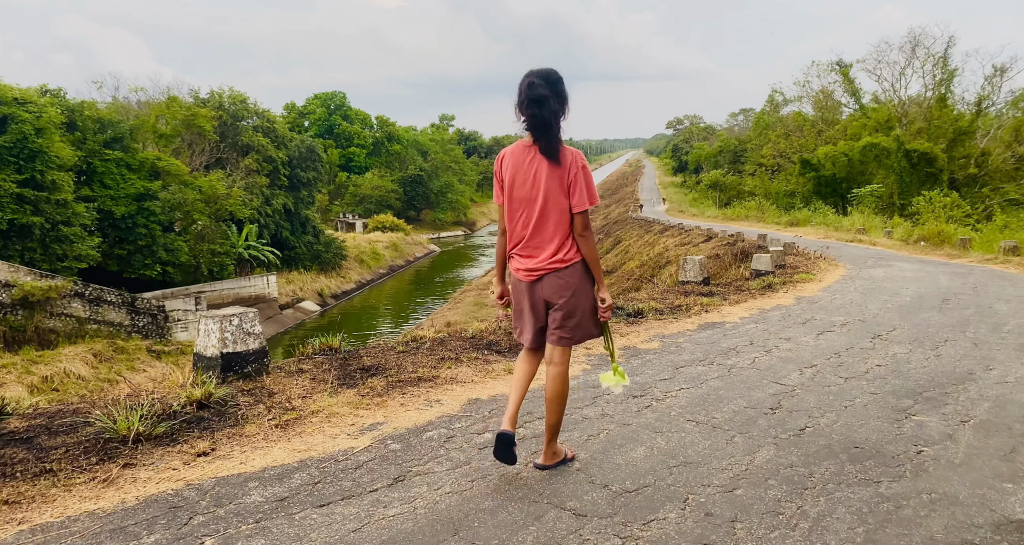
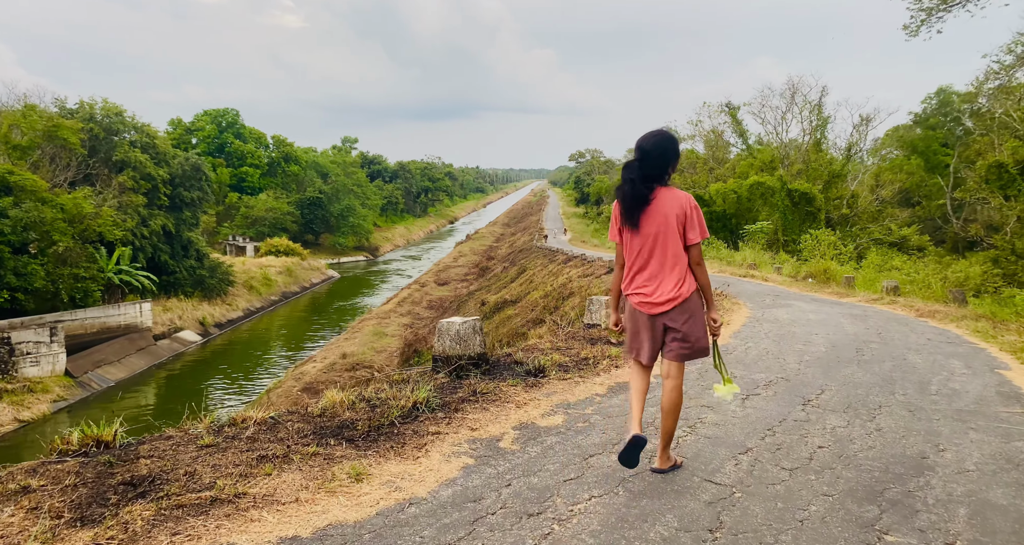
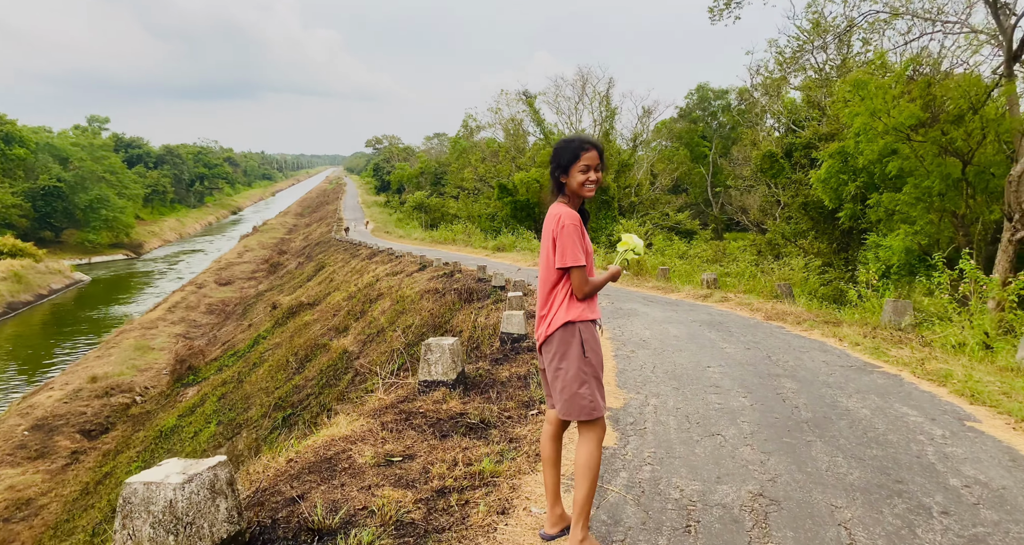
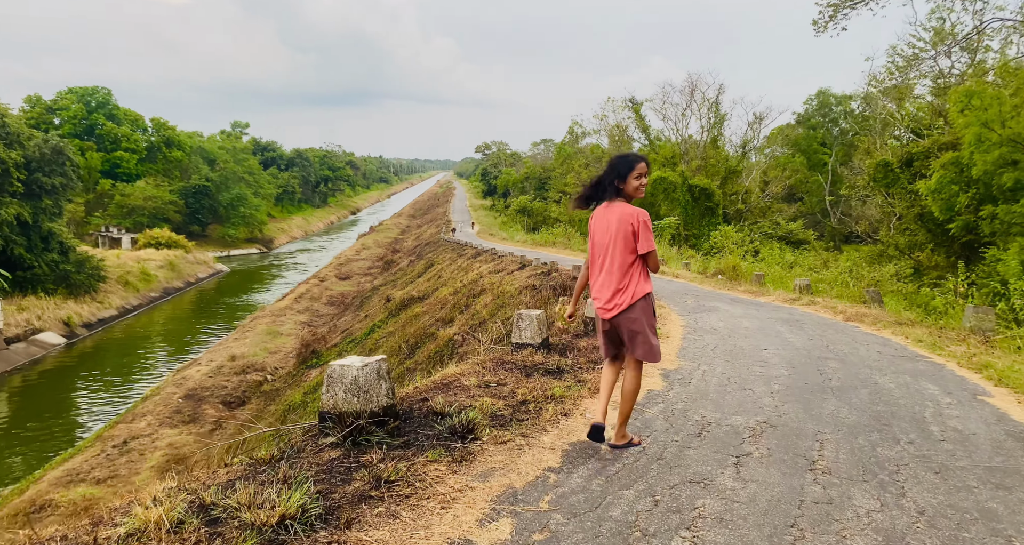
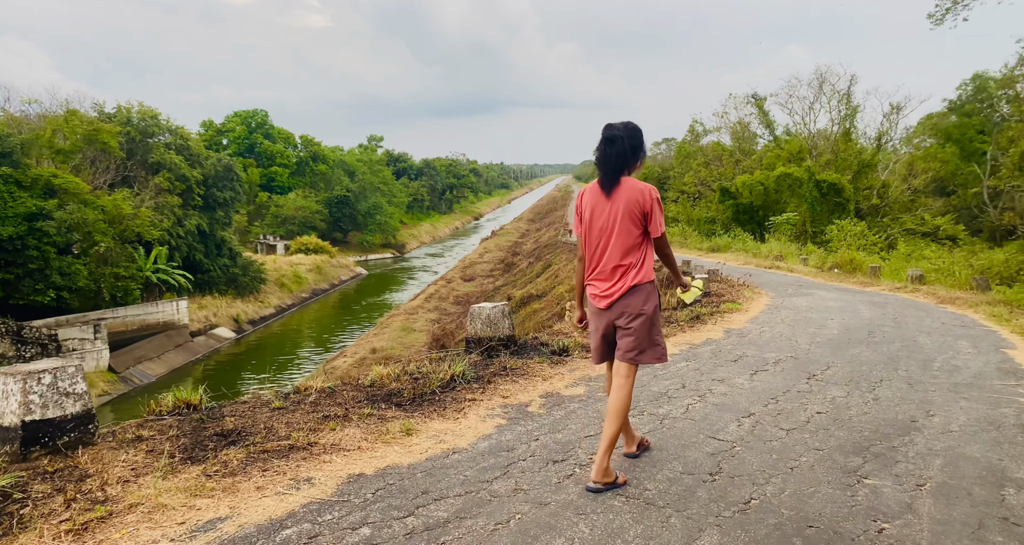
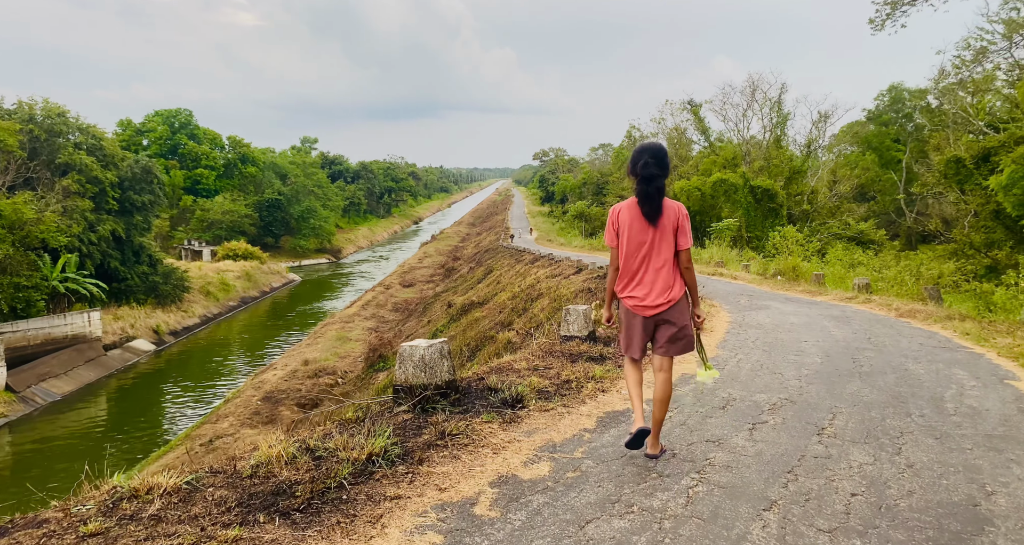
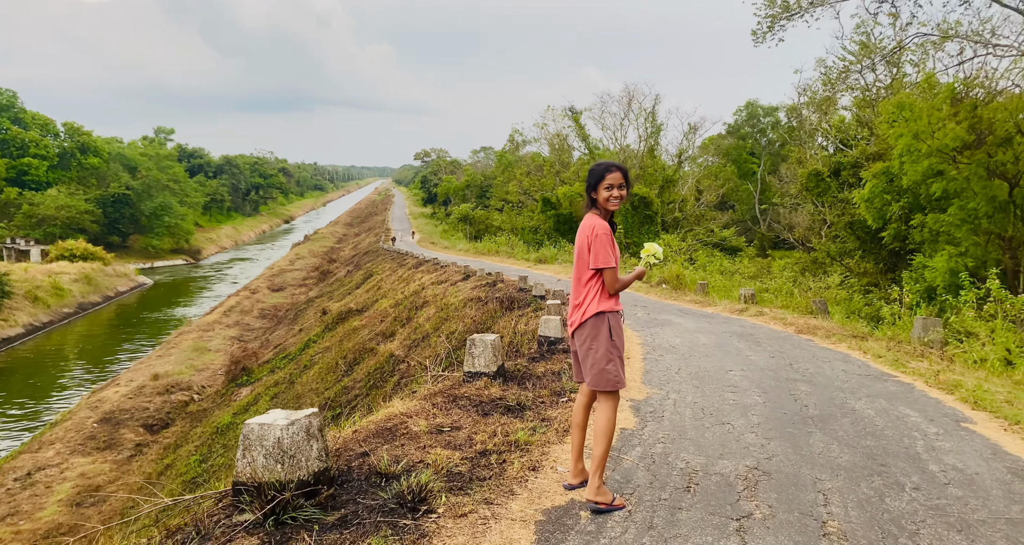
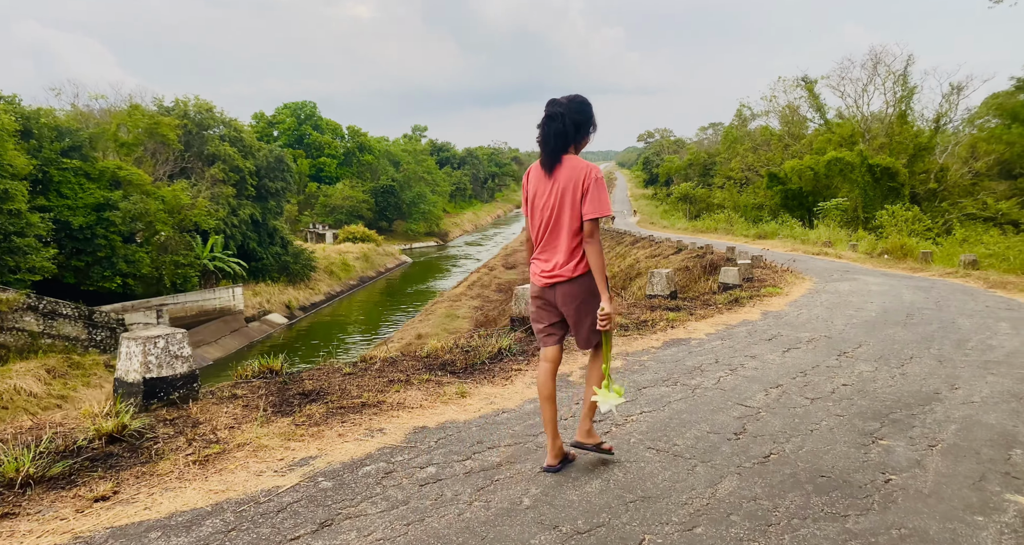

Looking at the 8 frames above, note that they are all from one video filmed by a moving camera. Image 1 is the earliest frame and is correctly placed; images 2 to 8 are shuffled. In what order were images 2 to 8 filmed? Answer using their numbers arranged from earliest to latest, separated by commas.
8, 5, 2, 6, 4, 7, 3
